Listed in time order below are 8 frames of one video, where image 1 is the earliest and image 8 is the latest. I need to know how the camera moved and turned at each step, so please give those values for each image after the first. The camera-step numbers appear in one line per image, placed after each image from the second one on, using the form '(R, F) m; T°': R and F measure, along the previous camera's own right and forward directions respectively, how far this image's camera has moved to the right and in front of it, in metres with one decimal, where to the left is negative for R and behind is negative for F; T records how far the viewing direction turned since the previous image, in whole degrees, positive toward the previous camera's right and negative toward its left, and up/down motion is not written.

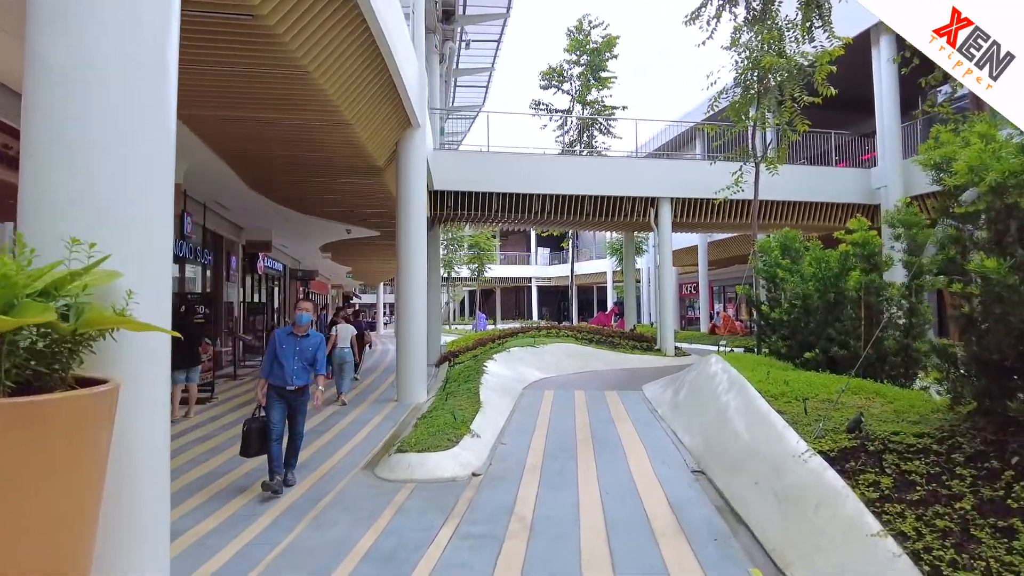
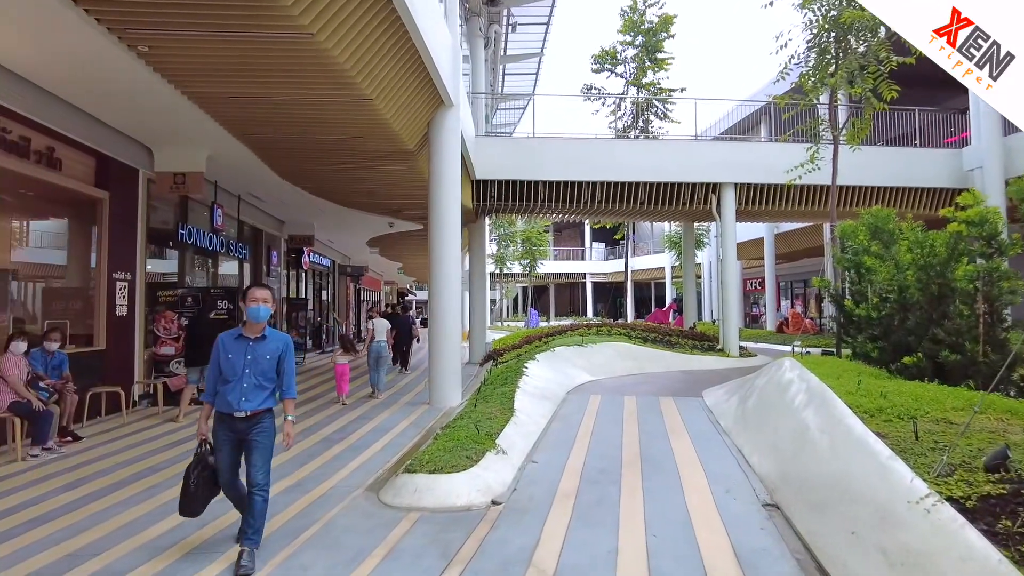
(+0.2, +0.9) m; -5°
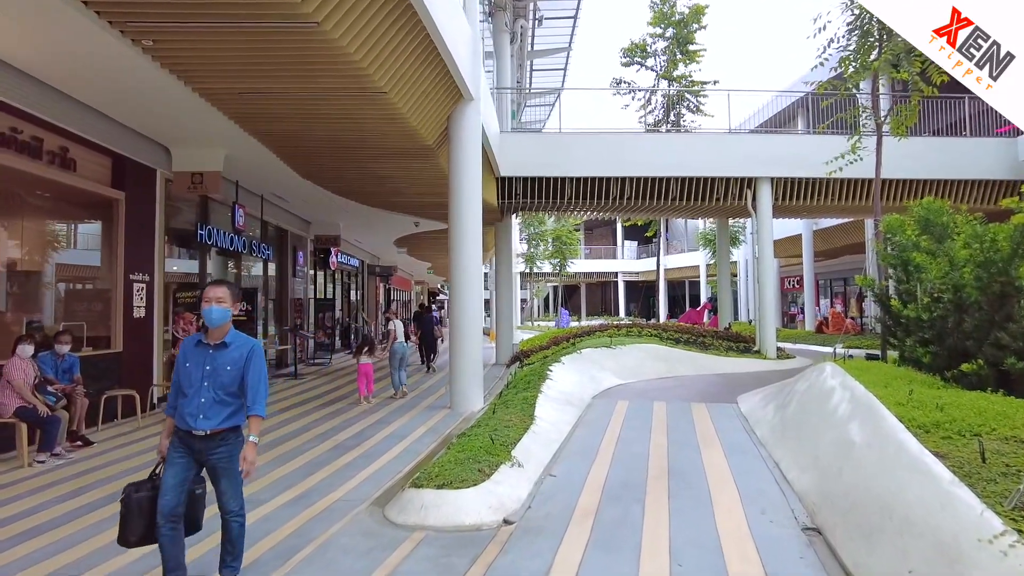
(+0.1, +0.3) m; -3°
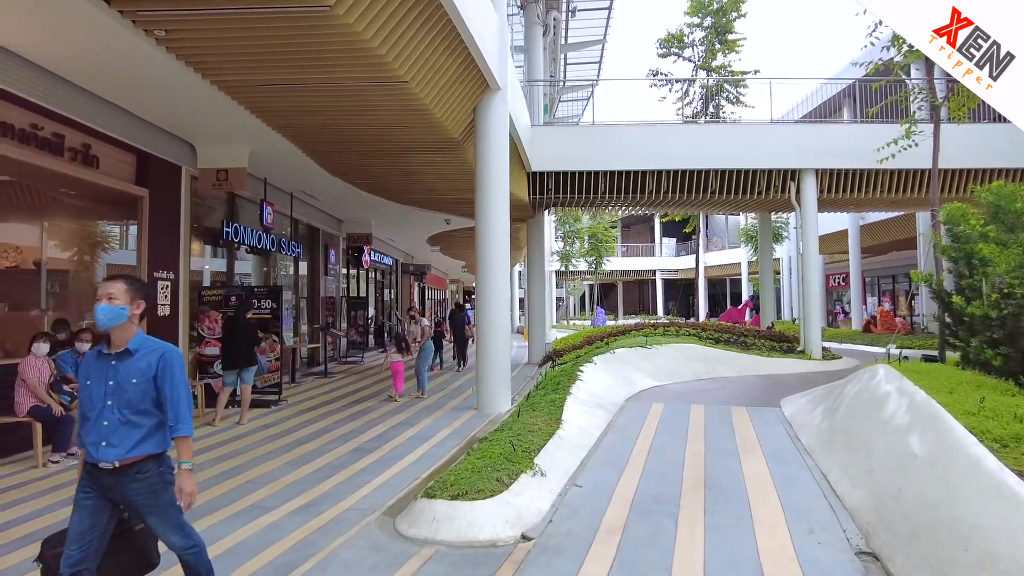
(+0.1, +0.3) m; -3°
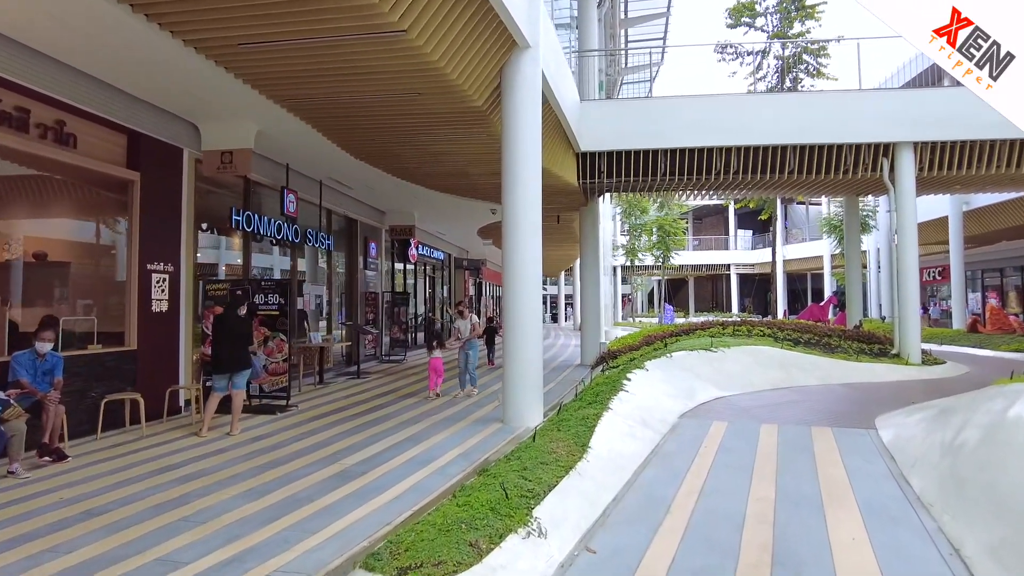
(+0.4, +1.2) m; -6°
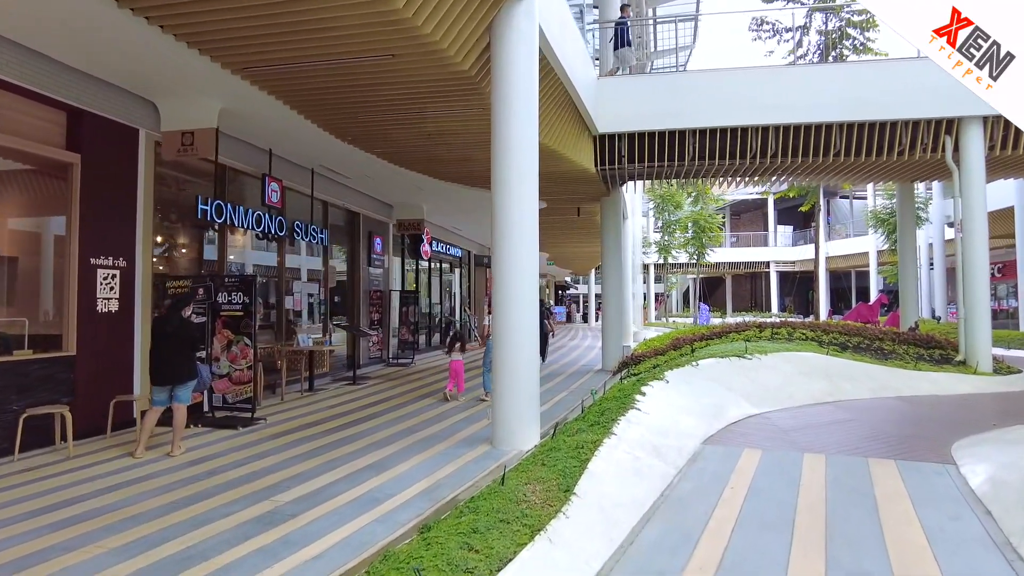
(+0.4, +1.1) m; -3°
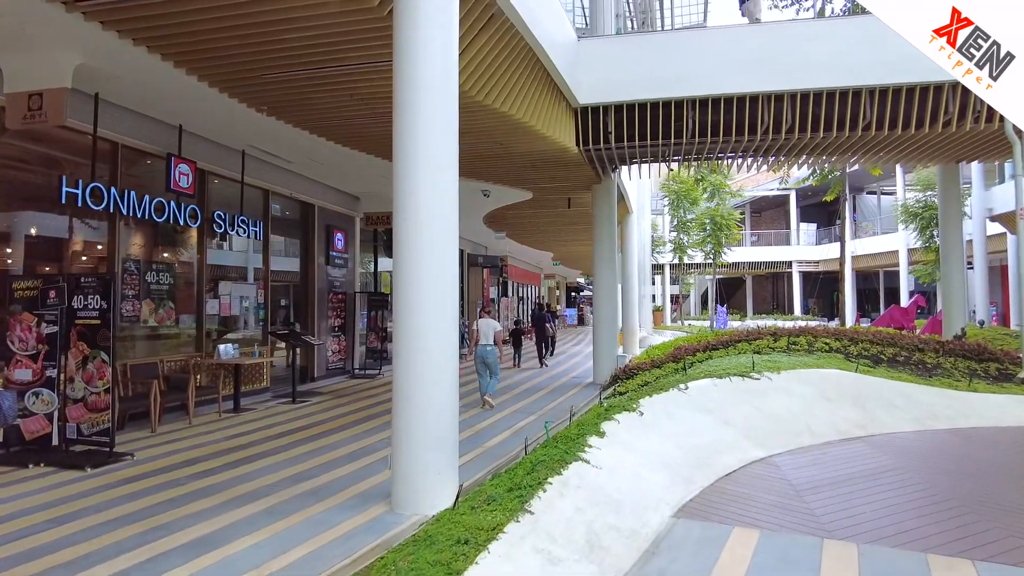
(+0.8, +1.7) m; -2°
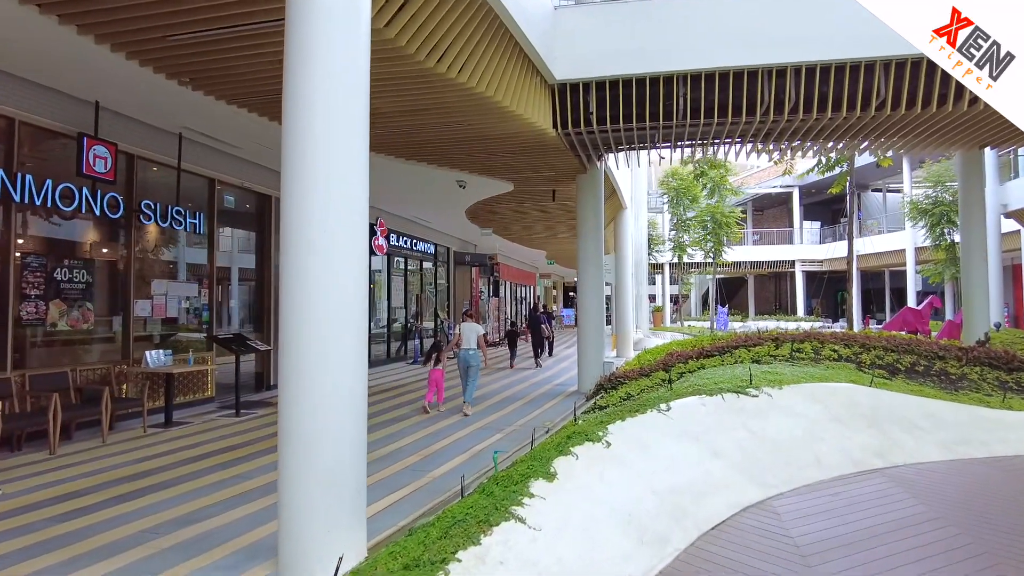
(+0.4, +1.0) m; 0°
